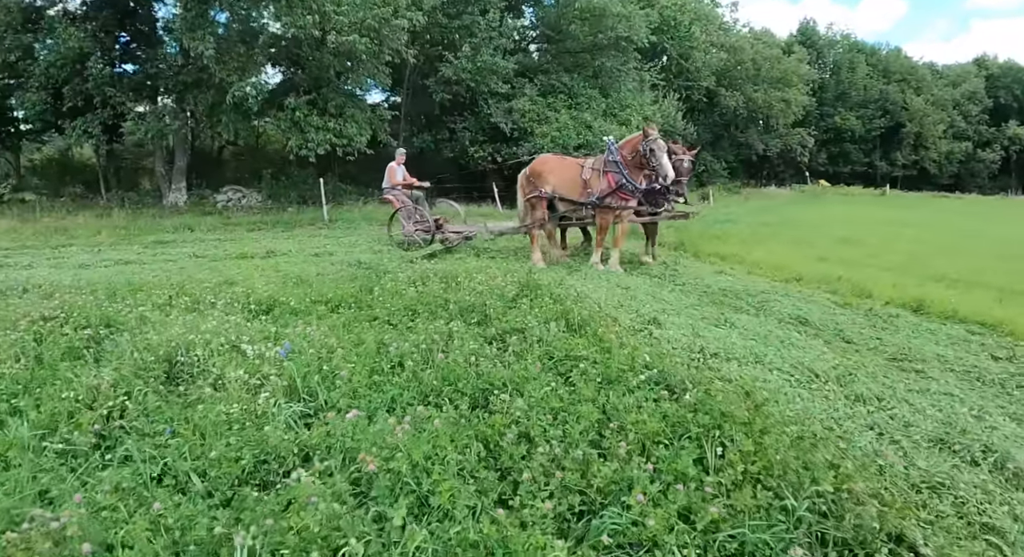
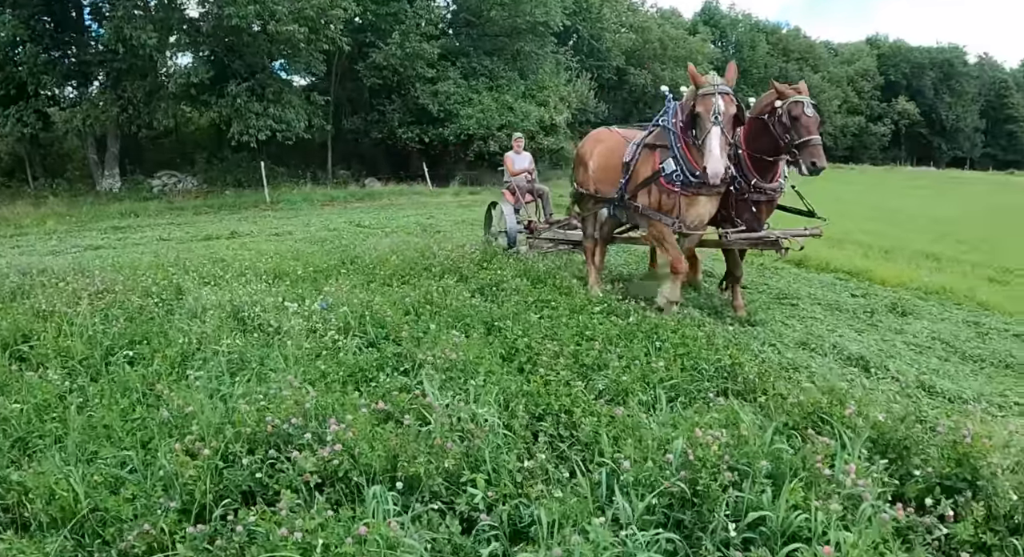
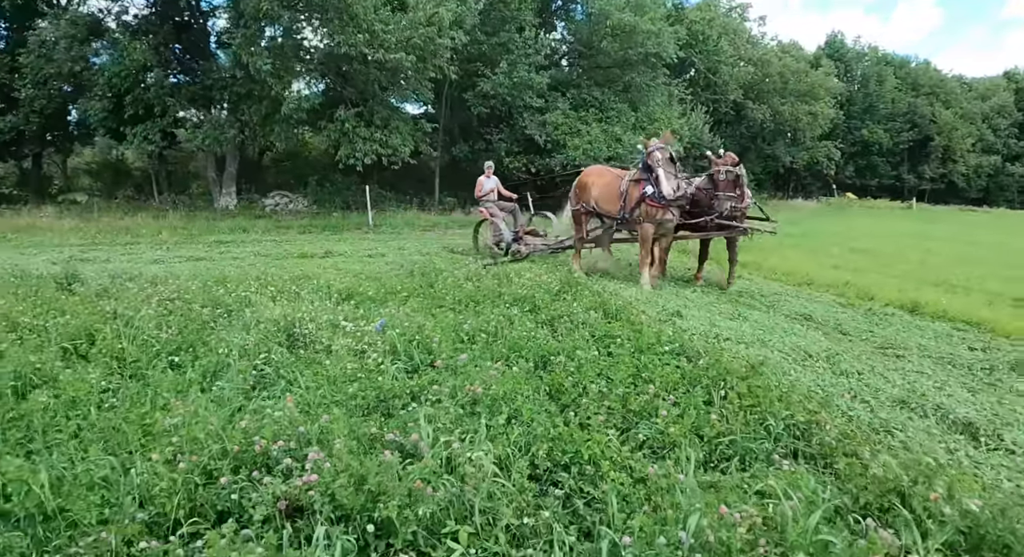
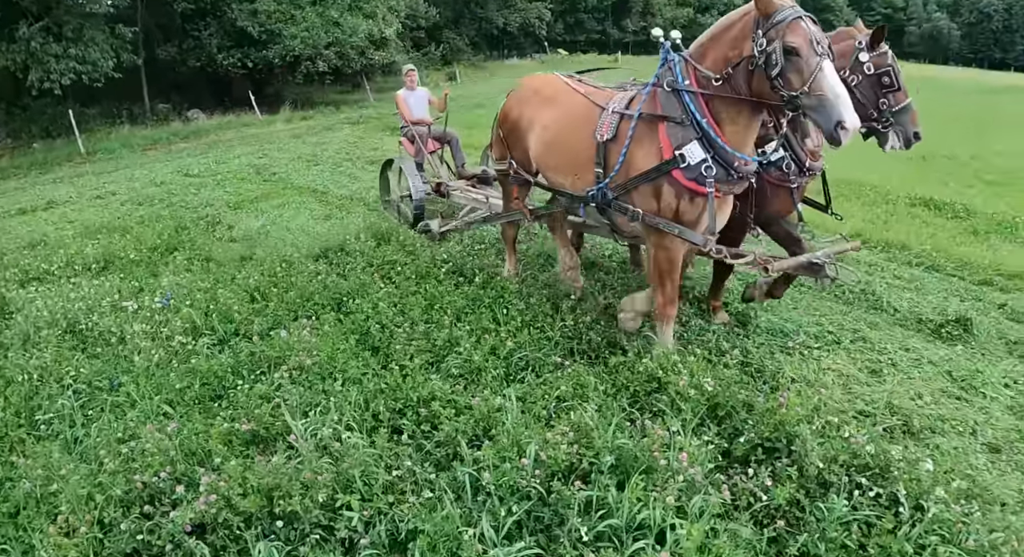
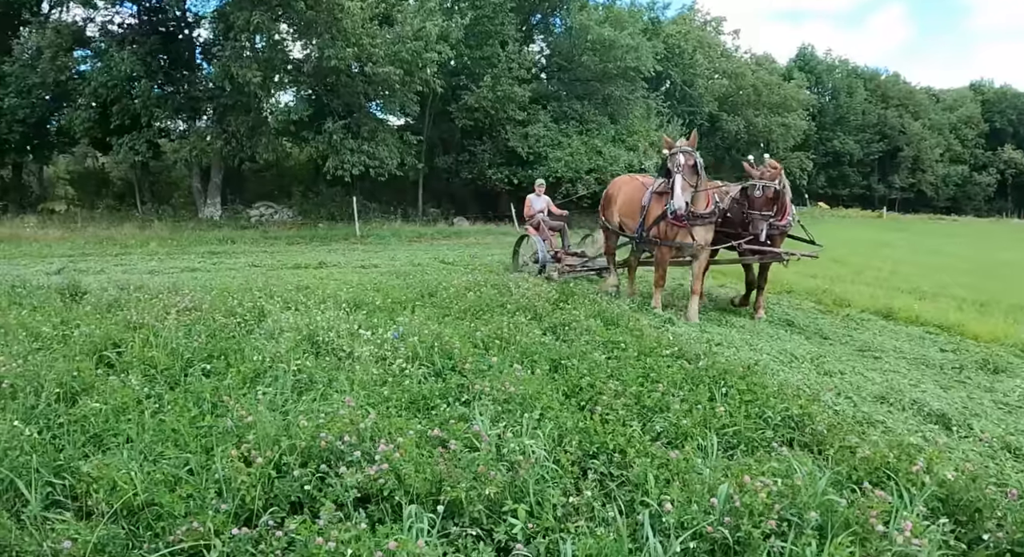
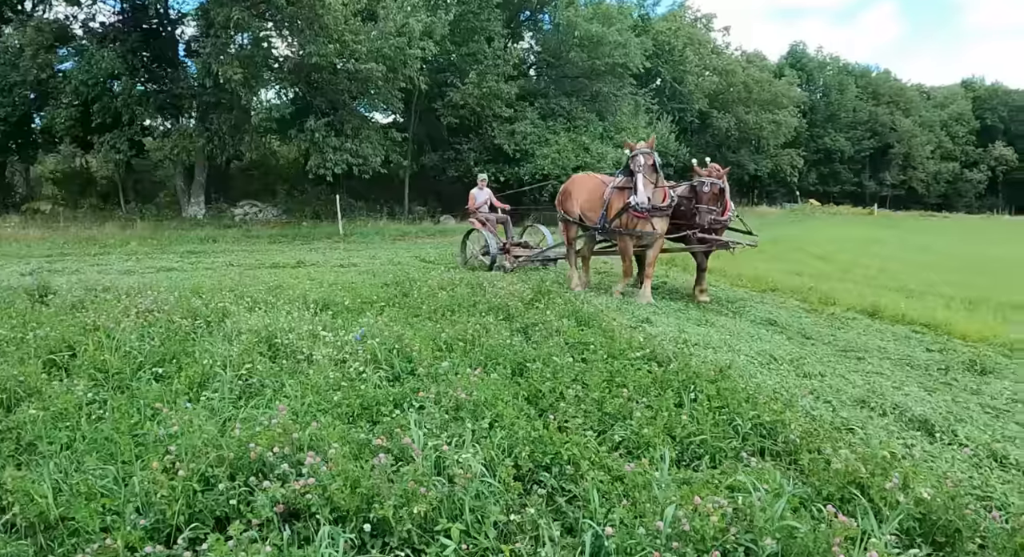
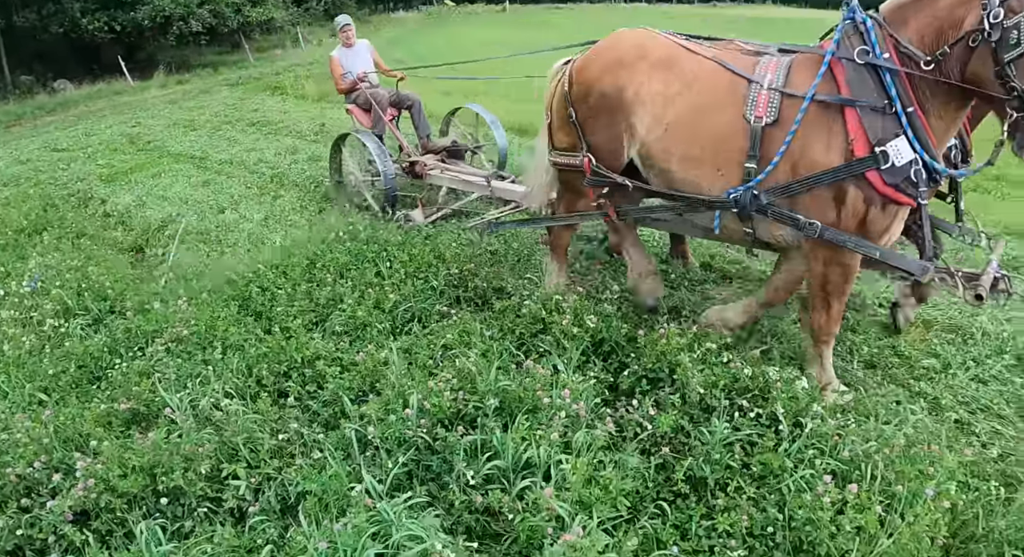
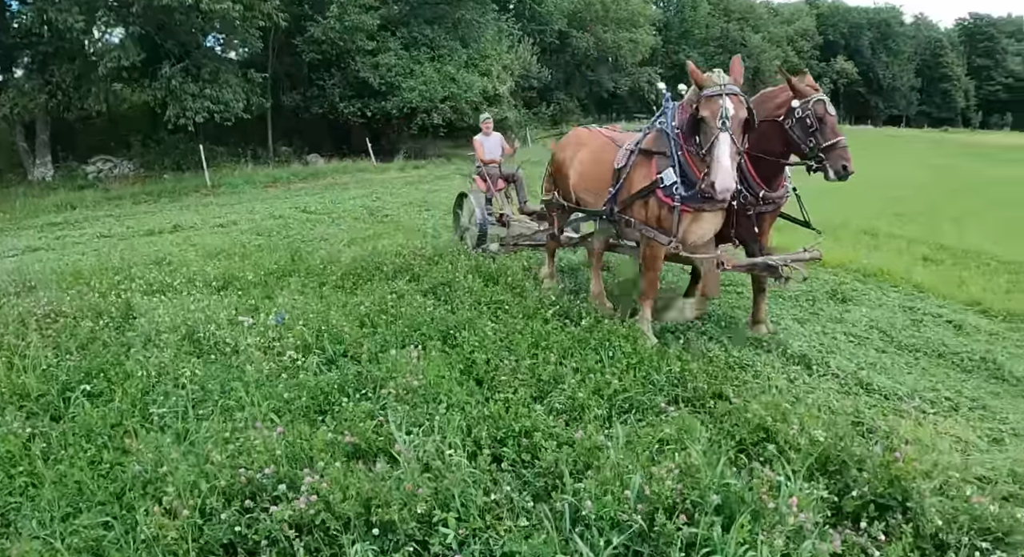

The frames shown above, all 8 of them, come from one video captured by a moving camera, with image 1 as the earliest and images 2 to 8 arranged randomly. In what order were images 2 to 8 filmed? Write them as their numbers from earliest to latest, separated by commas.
3, 6, 5, 2, 8, 4, 7
